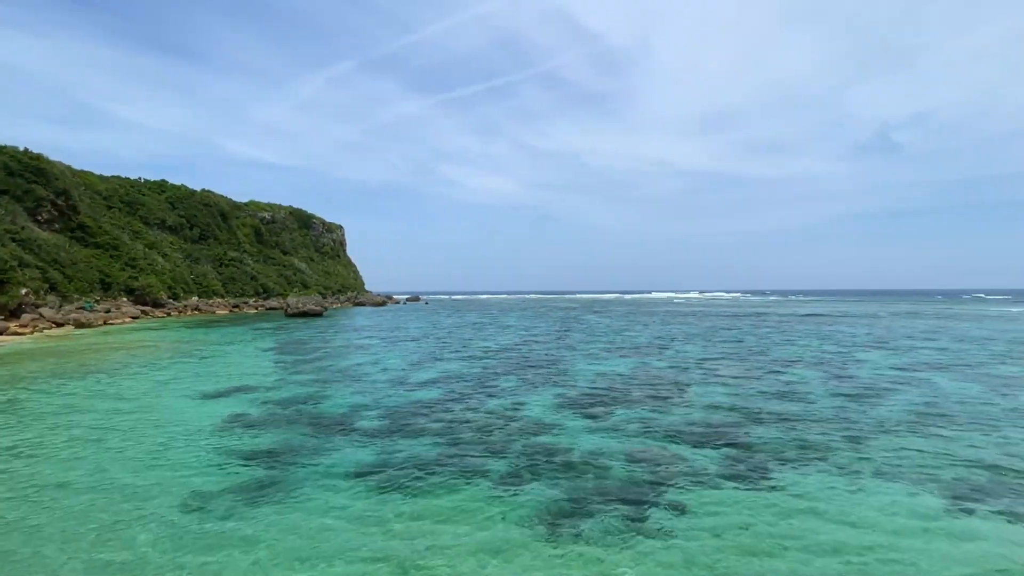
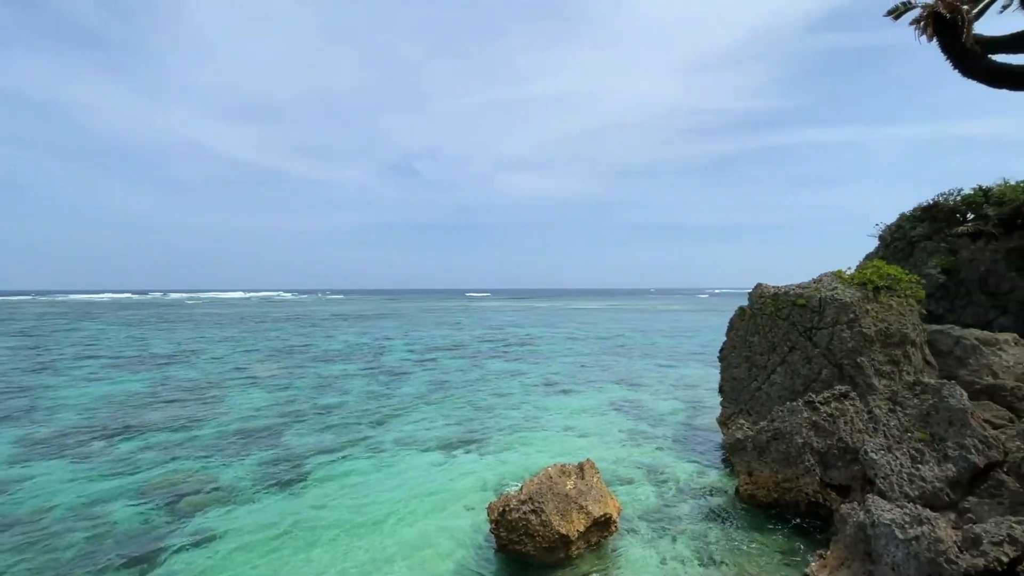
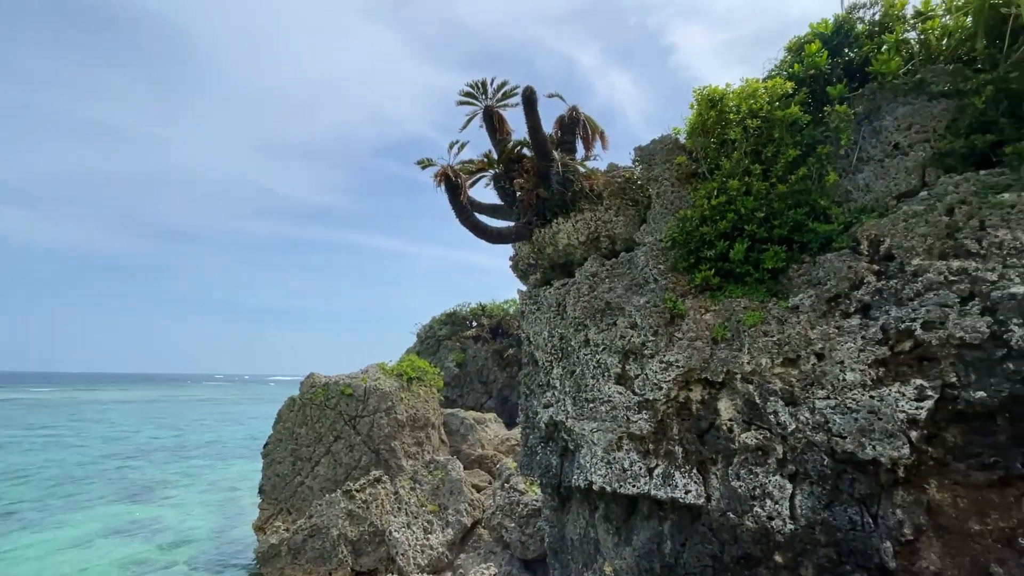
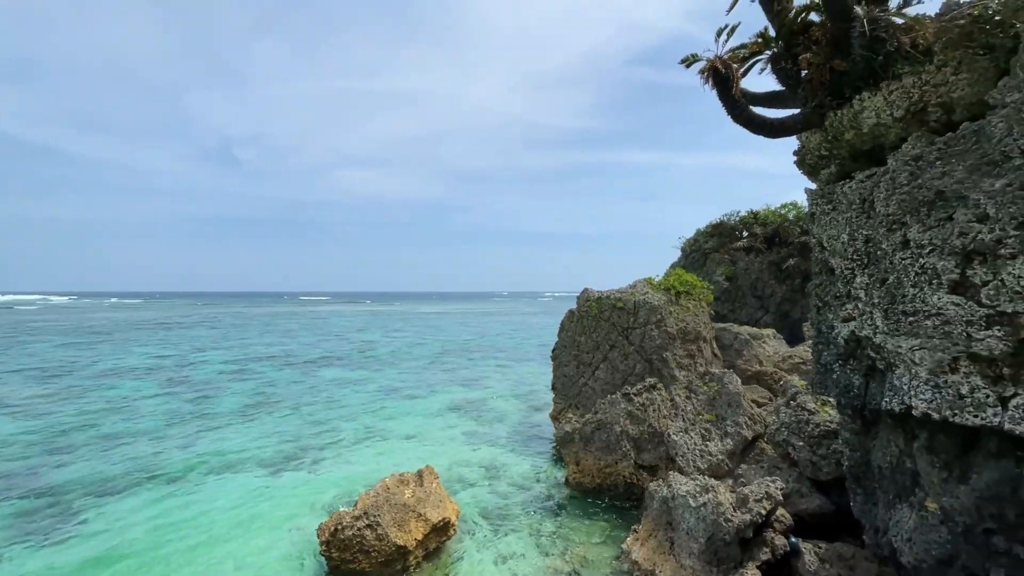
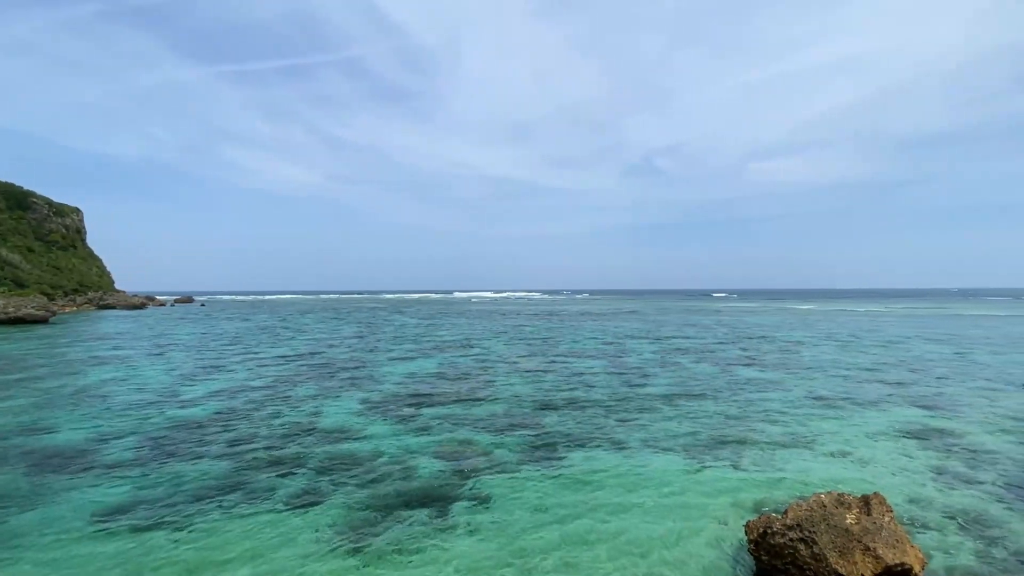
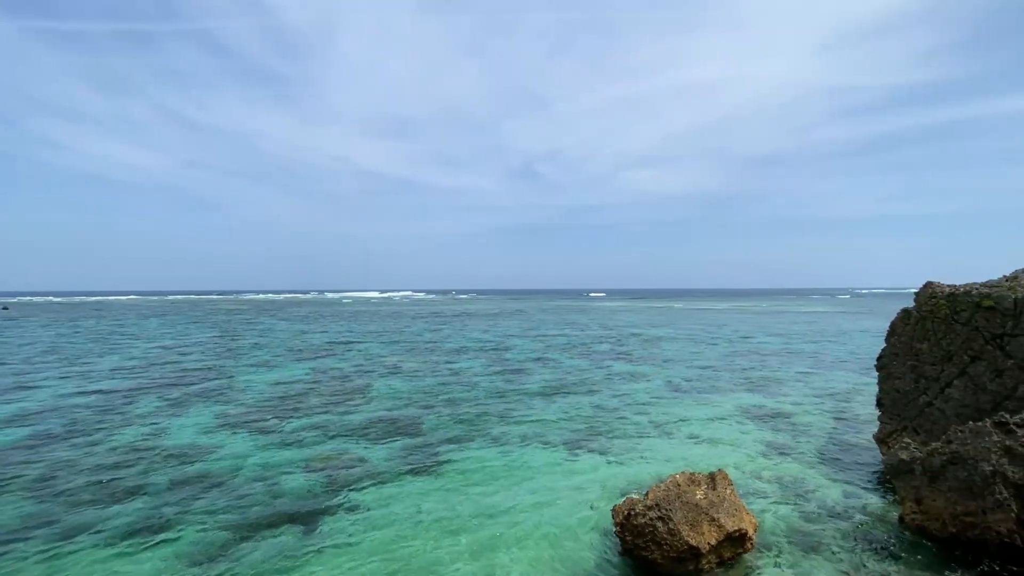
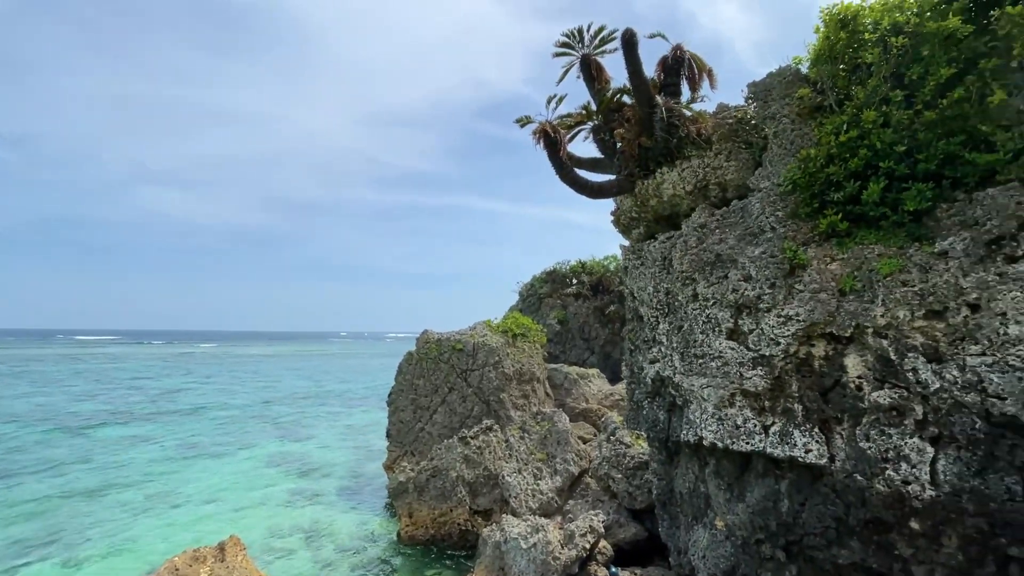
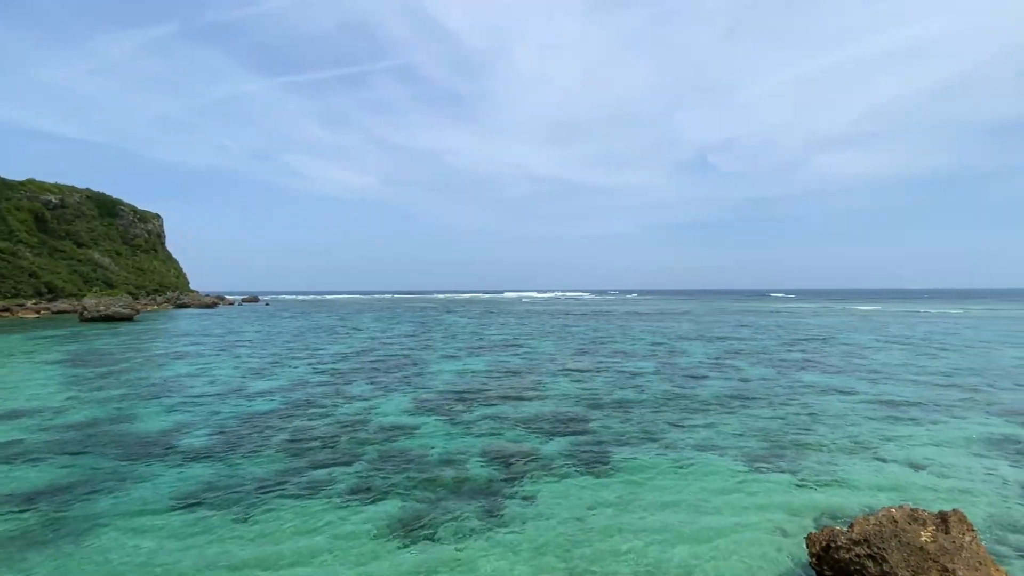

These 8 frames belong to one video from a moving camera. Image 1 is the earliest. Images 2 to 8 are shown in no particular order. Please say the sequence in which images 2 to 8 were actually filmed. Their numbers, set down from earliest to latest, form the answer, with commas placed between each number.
8, 5, 6, 2, 4, 7, 3
